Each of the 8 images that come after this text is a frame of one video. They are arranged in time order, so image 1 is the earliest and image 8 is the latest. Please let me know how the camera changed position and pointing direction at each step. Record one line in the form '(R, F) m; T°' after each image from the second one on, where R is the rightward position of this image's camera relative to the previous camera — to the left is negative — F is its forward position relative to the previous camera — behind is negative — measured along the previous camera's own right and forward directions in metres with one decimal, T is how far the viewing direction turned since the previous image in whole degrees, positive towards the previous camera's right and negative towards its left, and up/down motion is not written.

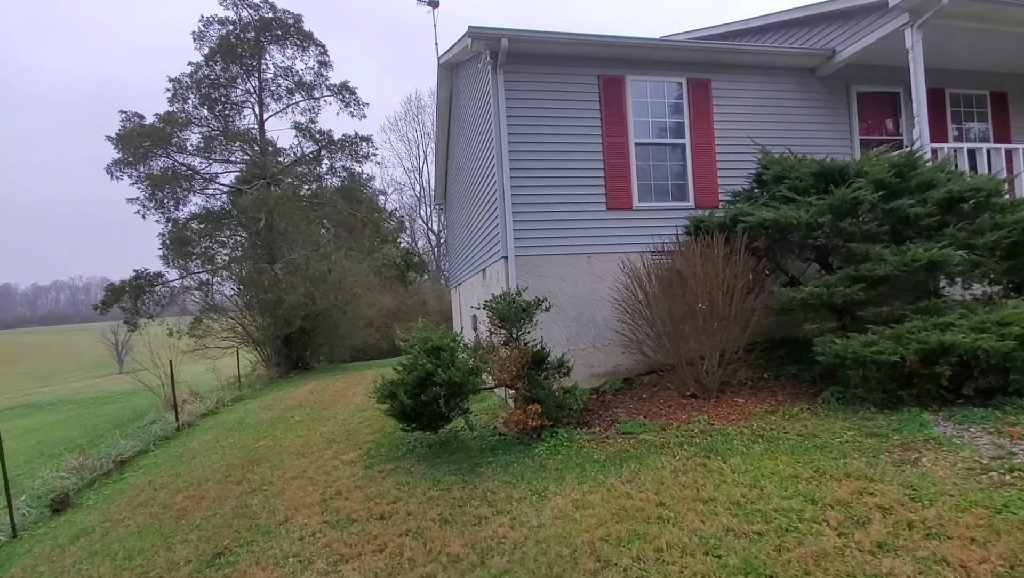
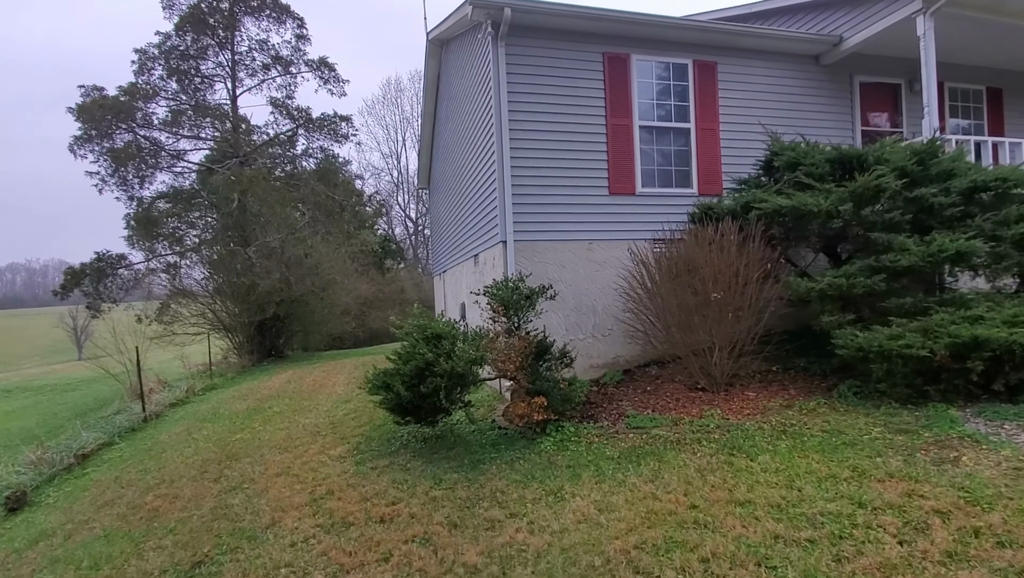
(-0.4, +0.4) m; +3°
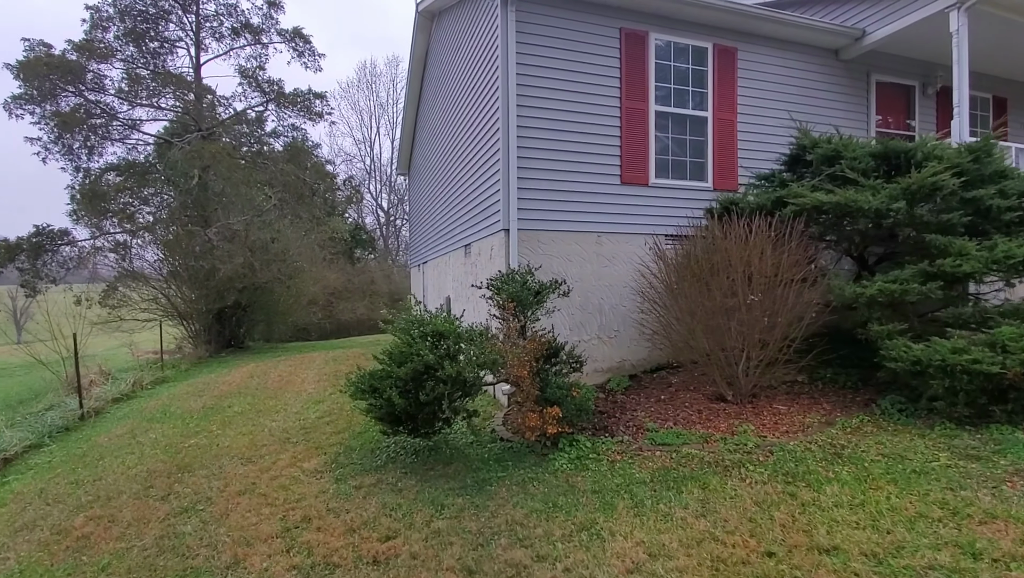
(-0.5, +0.8) m; +4°
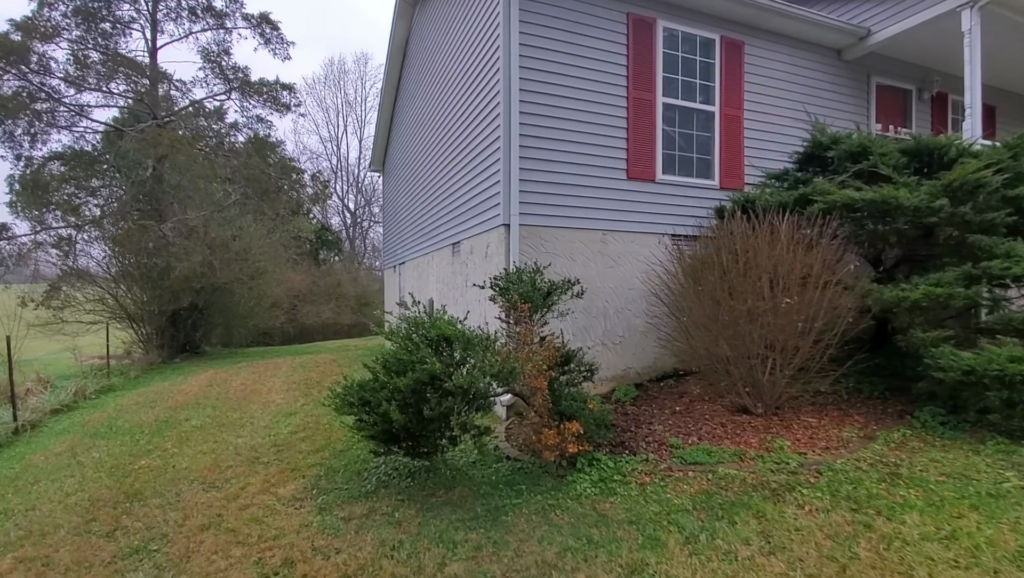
(-0.4, +0.7) m; +4°
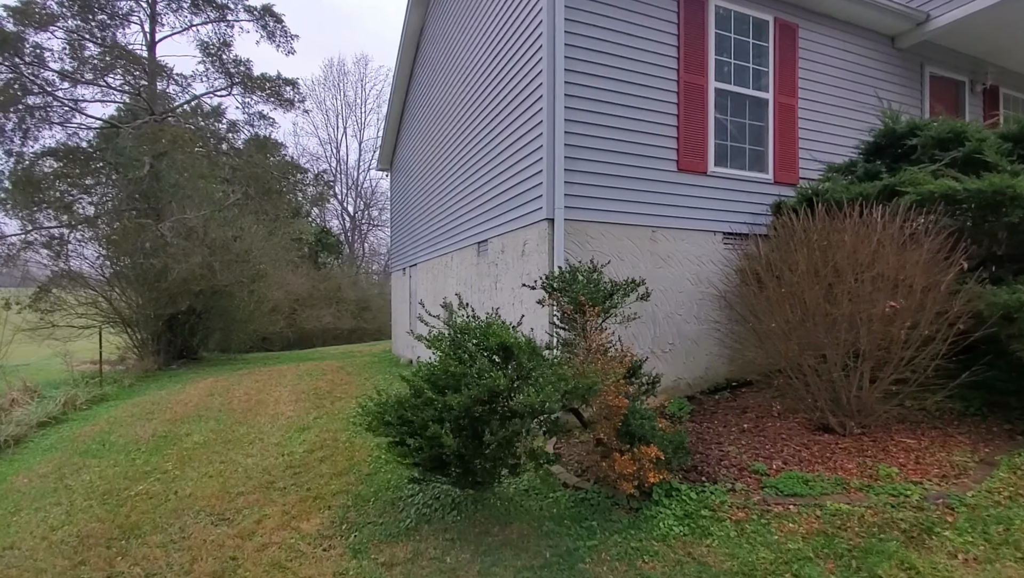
(-0.5, +0.7) m; 0°
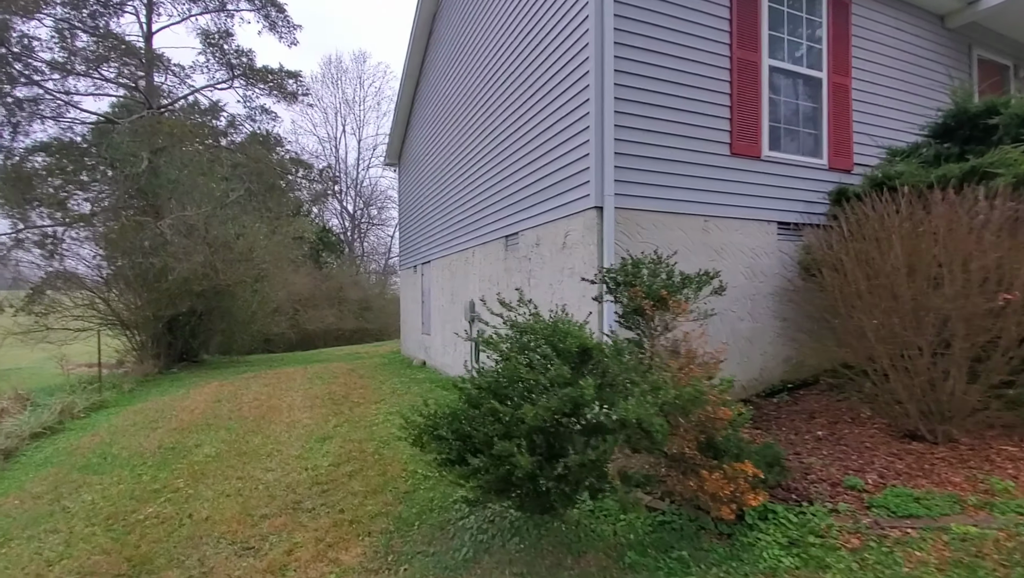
(-0.5, +0.5) m; 0°
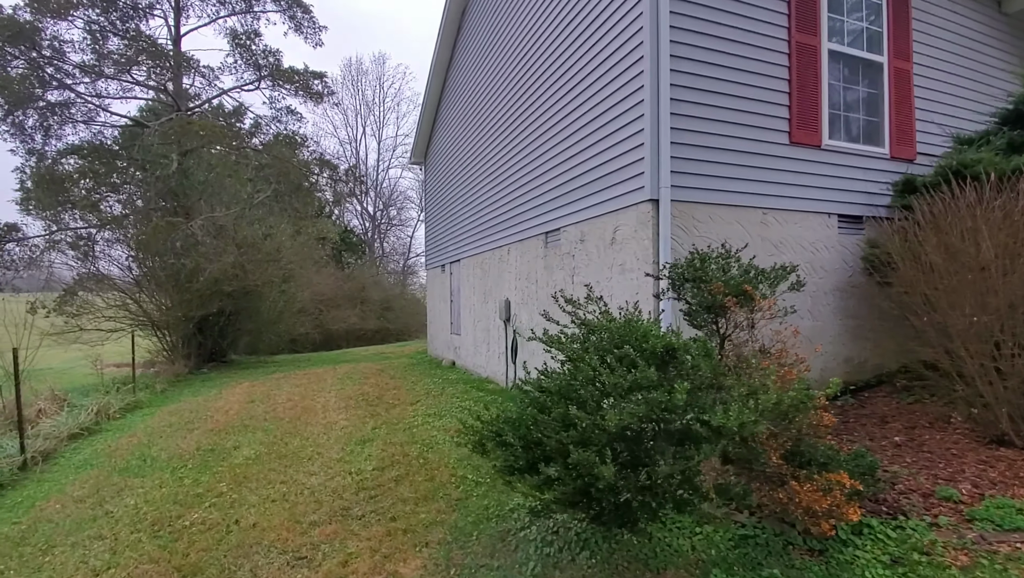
(-0.3, +0.2) m; -2°
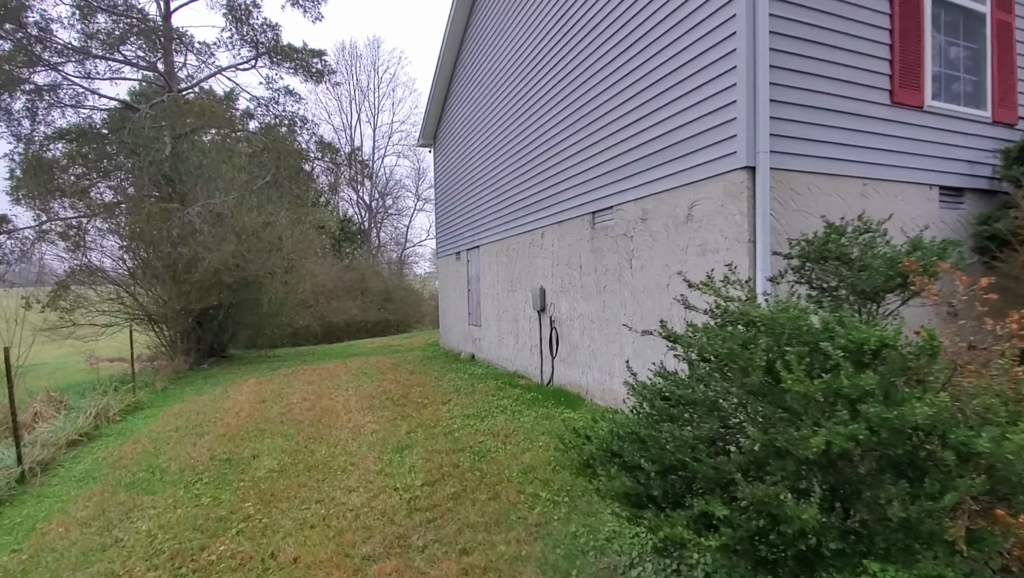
(-0.7, +0.7) m; +1°
